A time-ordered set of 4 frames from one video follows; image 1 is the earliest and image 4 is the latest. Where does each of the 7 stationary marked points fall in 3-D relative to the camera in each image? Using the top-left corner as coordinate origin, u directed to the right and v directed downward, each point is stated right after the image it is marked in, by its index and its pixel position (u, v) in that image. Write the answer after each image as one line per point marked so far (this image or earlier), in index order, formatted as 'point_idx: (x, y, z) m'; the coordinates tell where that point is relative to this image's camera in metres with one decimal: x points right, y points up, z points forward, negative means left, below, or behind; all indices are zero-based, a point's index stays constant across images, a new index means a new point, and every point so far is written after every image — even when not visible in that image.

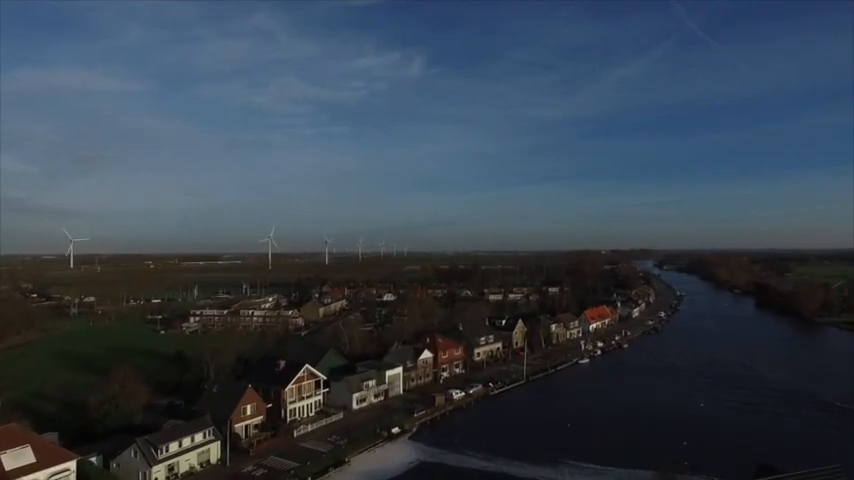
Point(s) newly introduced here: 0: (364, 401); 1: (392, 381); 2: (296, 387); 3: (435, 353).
0: (-2.1, -5.3, +15.2) m
1: (-1.3, -5.1, +16.4) m
2: (-4.0, -4.4, +13.9) m
3: (+0.3, -4.6, +18.6) m
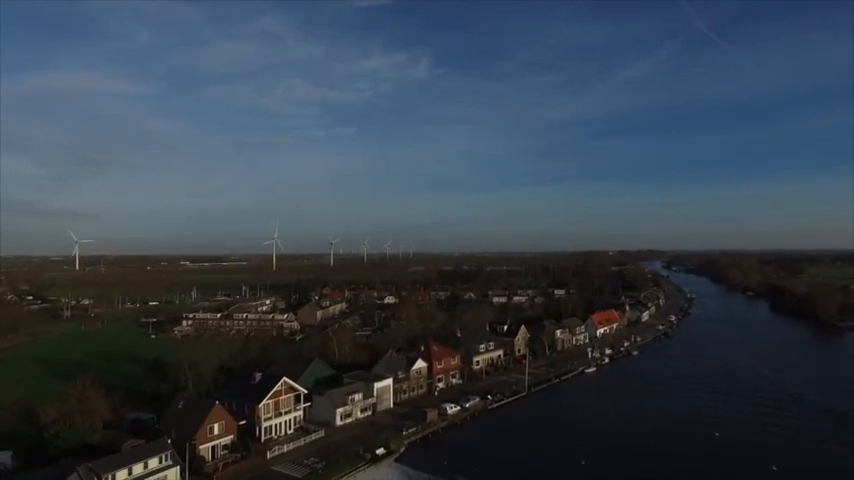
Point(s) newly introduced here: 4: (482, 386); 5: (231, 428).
0: (-2.4, -5.3, +14.0) m
1: (-1.5, -5.1, +15.2) m
2: (-4.2, -4.5, +12.7) m
3: (+0.1, -4.6, +17.4) m
4: (+2.2, -5.8, +18.3) m
5: (-4.9, -4.7, +11.6) m
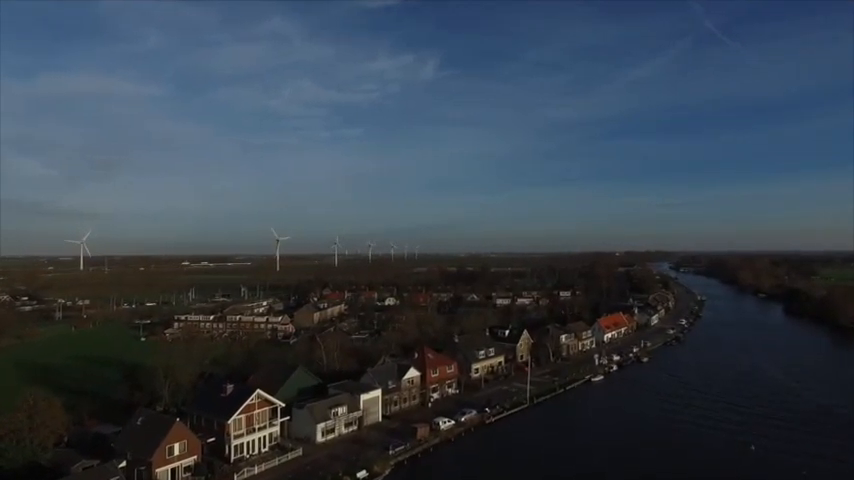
0: (-2.6, -5.3, +12.7) m
1: (-1.8, -5.0, +13.9) m
2: (-4.5, -4.4, +11.5) m
3: (-0.1, -4.5, +16.1) m
4: (+2.0, -5.7, +17.0) m
5: (-5.2, -4.7, +10.4) m
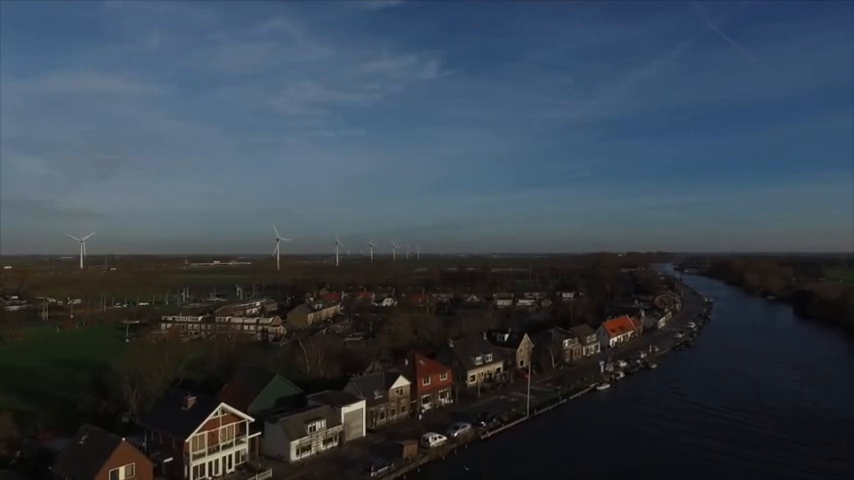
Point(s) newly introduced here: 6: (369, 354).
0: (-2.9, -5.2, +11.4) m
1: (-2.1, -4.9, +12.6) m
2: (-4.8, -4.3, +10.2) m
3: (-0.4, -4.4, +14.8) m
4: (+1.7, -5.6, +15.7) m
5: (-5.5, -4.5, +9.1) m
6: (-2.3, -4.5, +18.1) m
